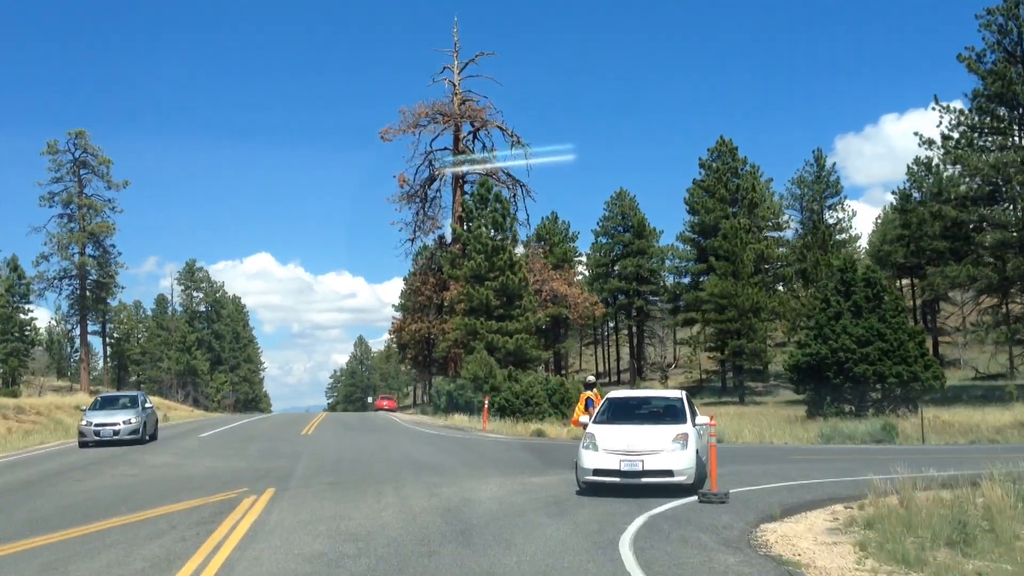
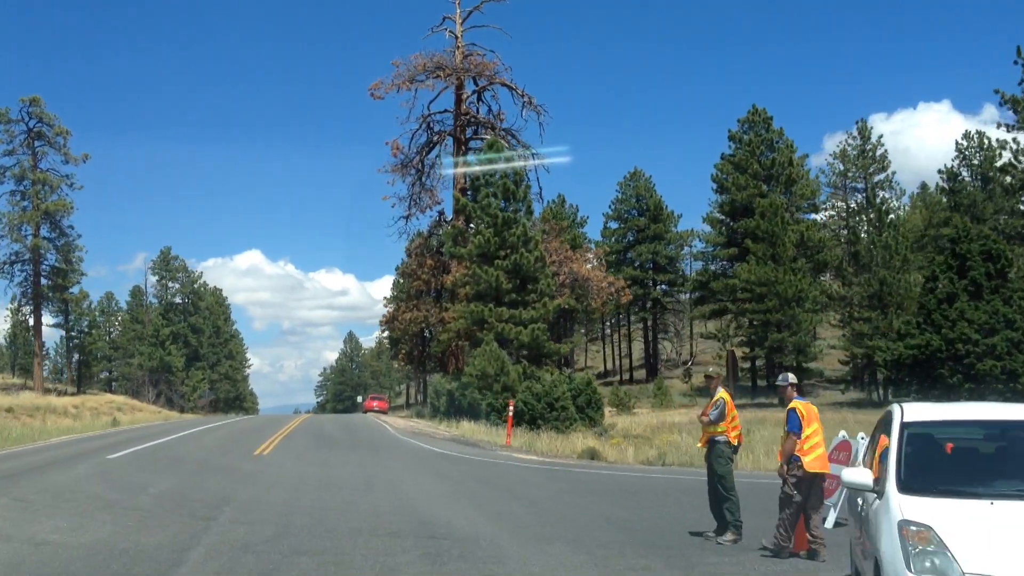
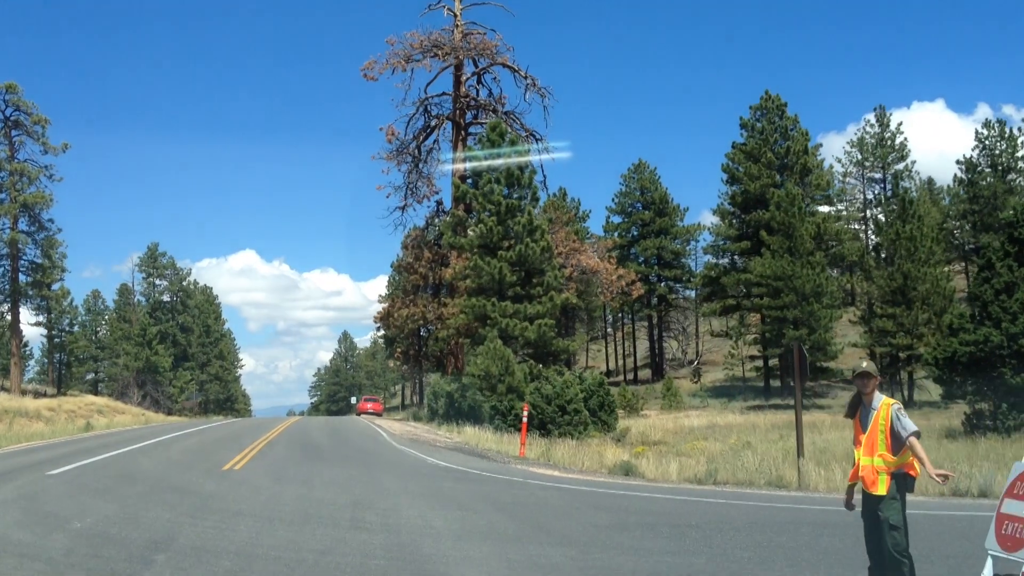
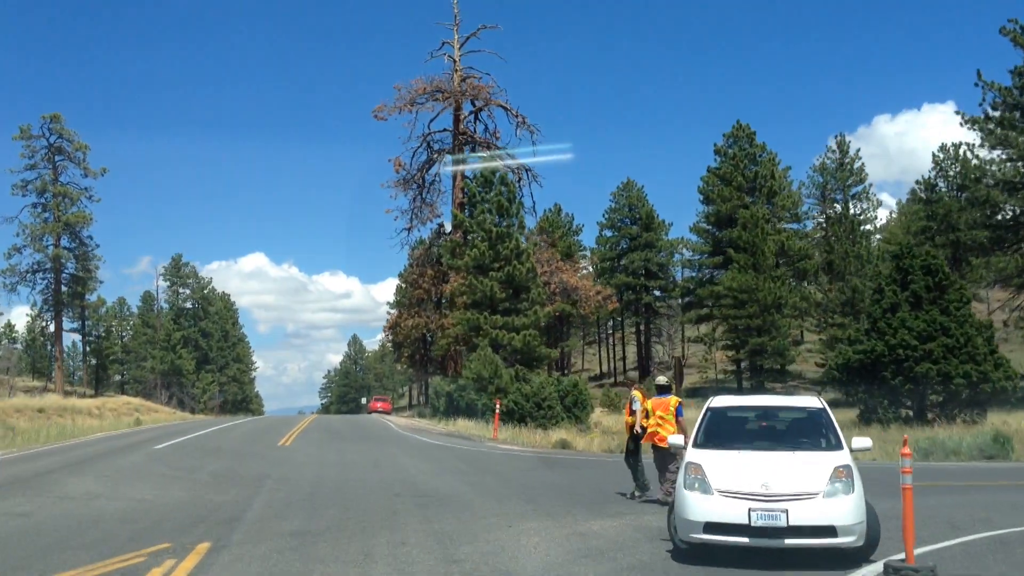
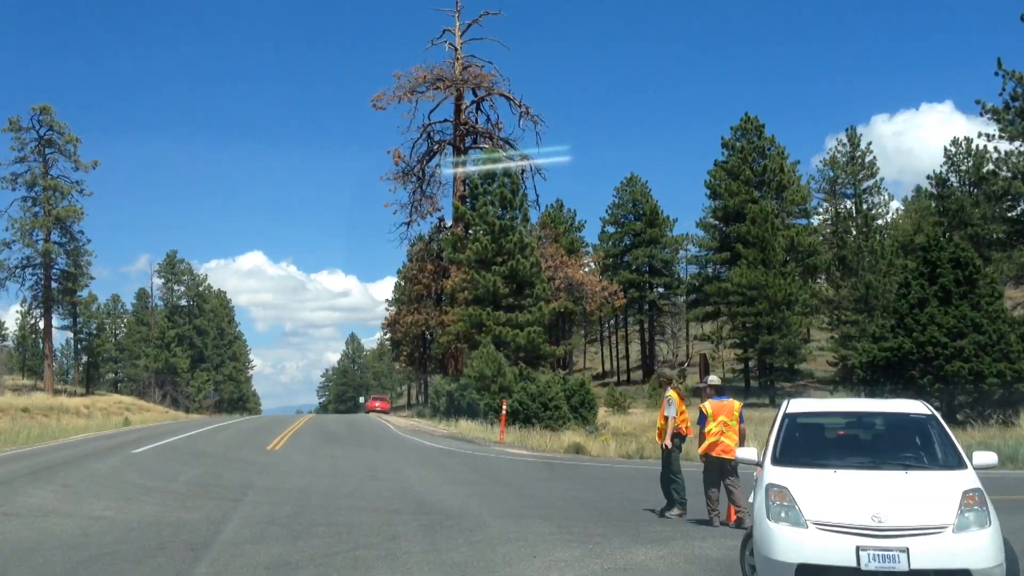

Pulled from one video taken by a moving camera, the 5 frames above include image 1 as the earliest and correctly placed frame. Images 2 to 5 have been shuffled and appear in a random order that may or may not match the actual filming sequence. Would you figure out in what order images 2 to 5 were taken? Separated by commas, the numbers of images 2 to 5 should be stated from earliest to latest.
4, 5, 2, 3
